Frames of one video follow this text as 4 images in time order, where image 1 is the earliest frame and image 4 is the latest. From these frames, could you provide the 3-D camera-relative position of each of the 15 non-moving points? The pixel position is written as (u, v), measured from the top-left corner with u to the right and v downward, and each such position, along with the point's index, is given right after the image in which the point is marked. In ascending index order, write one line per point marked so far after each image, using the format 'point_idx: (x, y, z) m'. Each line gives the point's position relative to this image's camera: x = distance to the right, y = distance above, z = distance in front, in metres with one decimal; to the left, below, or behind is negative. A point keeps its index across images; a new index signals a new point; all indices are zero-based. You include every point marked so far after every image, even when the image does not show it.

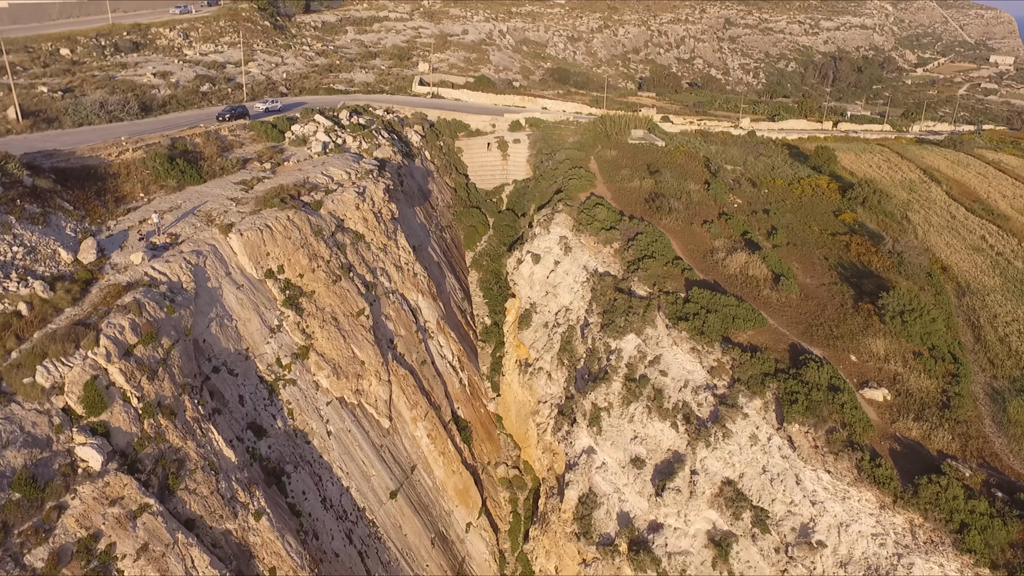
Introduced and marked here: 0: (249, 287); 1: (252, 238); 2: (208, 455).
0: (-6.5, 0.0, +16.6) m
1: (-6.6, +1.3, +17.0) m
2: (-6.2, -3.4, +13.5) m
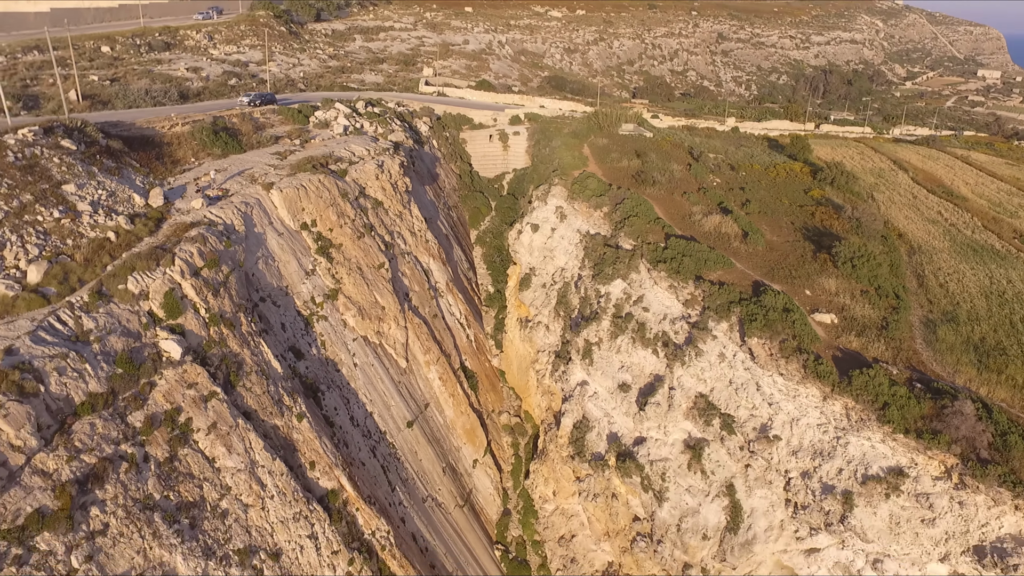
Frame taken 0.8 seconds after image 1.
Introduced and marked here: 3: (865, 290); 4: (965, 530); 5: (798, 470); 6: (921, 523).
0: (-6.5, +1.5, +19.3) m
1: (-6.5, +2.7, +19.6) m
2: (-6.1, -1.8, +16.1) m
3: (+10.2, -0.1, +19.4) m
4: (+9.0, -4.8, +13.2) m
5: (+6.7, -4.3, +15.6) m
6: (+8.4, -4.8, +13.7) m
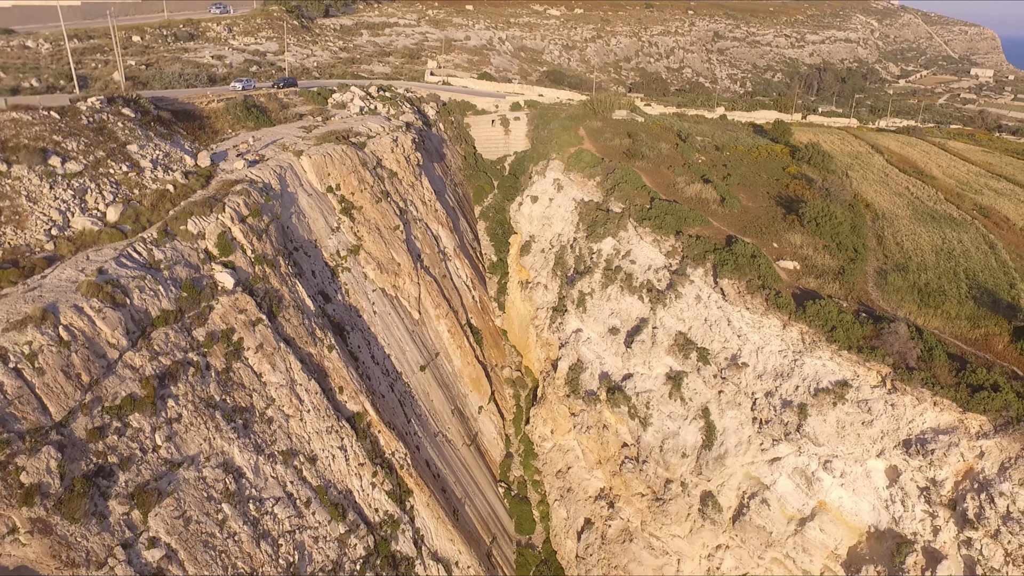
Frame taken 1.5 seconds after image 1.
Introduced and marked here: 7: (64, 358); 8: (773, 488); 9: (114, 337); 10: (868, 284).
0: (-6.4, +3.0, +21.8) m
1: (-6.4, +4.2, +22.1) m
2: (-6.0, -0.4, +18.6) m
3: (+10.3, +1.4, +21.9) m
4: (+9.0, -3.3, +15.7) m
5: (+6.8, -2.8, +18.1) m
6: (+8.5, -3.3, +16.2) m
7: (-8.3, -1.3, +12.4) m
8: (+7.0, -5.4, +17.9) m
9: (-8.1, -1.0, +13.5) m
10: (+10.6, +0.1, +19.8) m
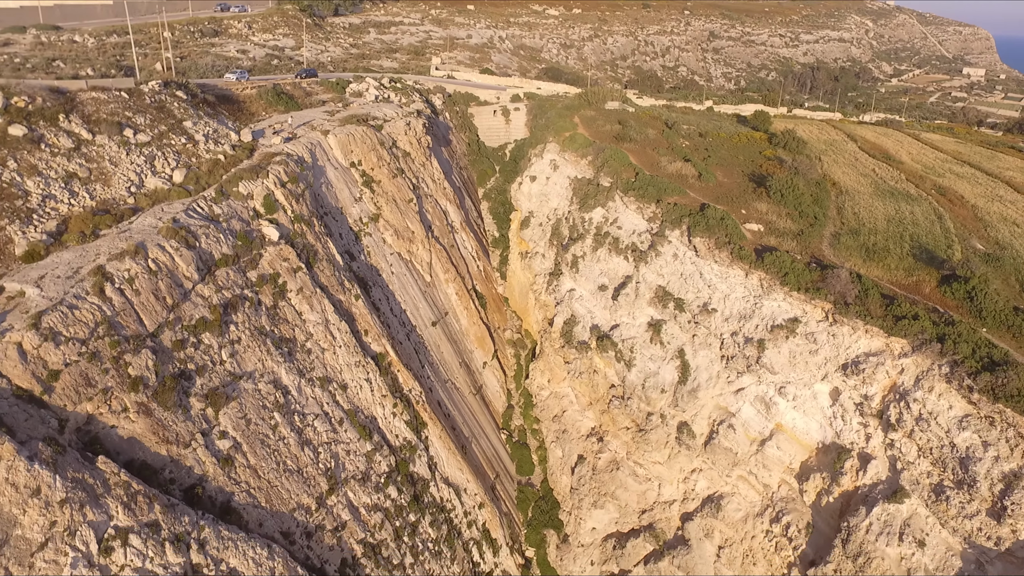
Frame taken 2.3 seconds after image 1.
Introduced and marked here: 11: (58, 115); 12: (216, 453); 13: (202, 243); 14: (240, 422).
0: (-6.4, +4.4, +24.8) m
1: (-6.4, +5.6, +25.1) m
2: (-5.9, +1.0, +21.6) m
3: (+10.4, +2.8, +24.9) m
4: (+9.1, -1.9, +18.7) m
5: (+6.9, -1.4, +21.1) m
6: (+8.5, -1.9, +19.2) m
7: (-8.3, +0.1, +15.4) m
8: (+7.1, -4.0, +20.9) m
9: (-8.0, +0.4, +16.5) m
10: (+10.6, +1.5, +22.9) m
11: (-12.2, +4.7, +18.0) m
12: (-6.9, -3.8, +15.5) m
13: (-8.0, +1.2, +17.3) m
14: (-6.7, -3.3, +16.3) m
